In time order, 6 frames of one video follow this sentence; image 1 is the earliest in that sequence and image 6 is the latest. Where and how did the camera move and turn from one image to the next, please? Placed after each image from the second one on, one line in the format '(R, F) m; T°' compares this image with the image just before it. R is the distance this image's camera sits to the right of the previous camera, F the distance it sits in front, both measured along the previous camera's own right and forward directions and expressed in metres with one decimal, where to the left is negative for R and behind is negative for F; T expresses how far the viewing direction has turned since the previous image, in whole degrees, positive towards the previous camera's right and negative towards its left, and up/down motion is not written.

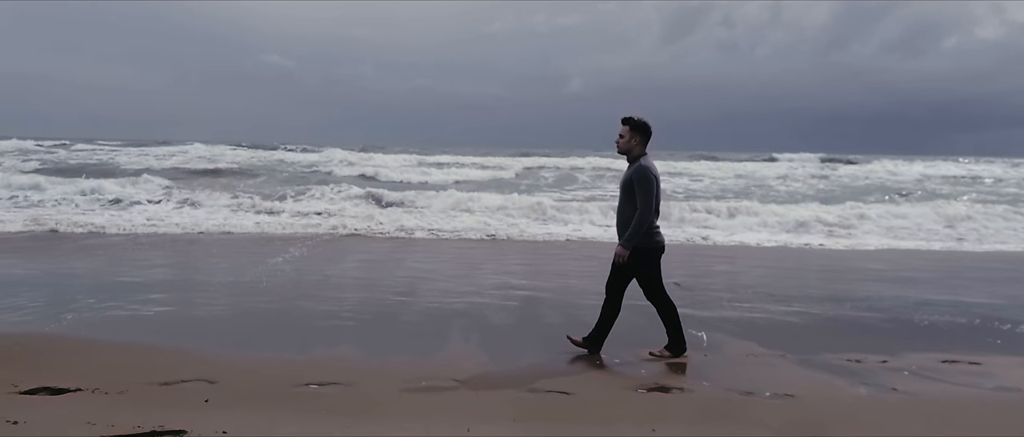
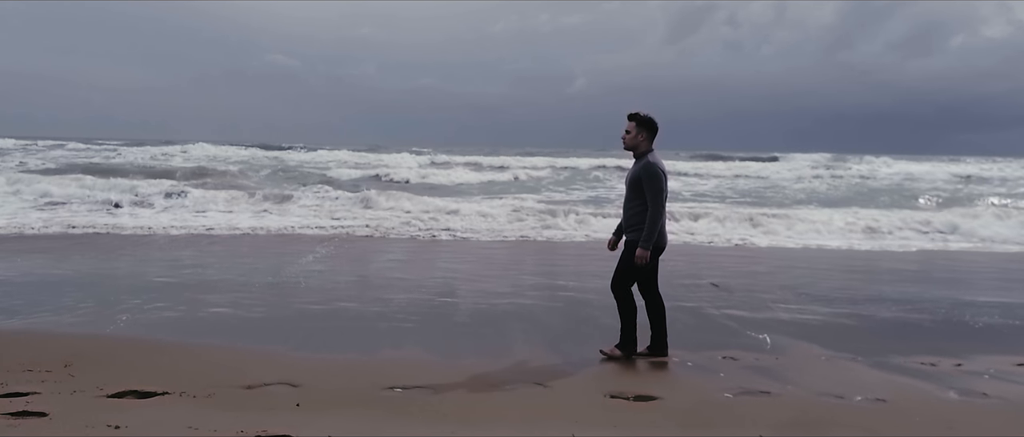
(-0.3, 0.0) m; 0°
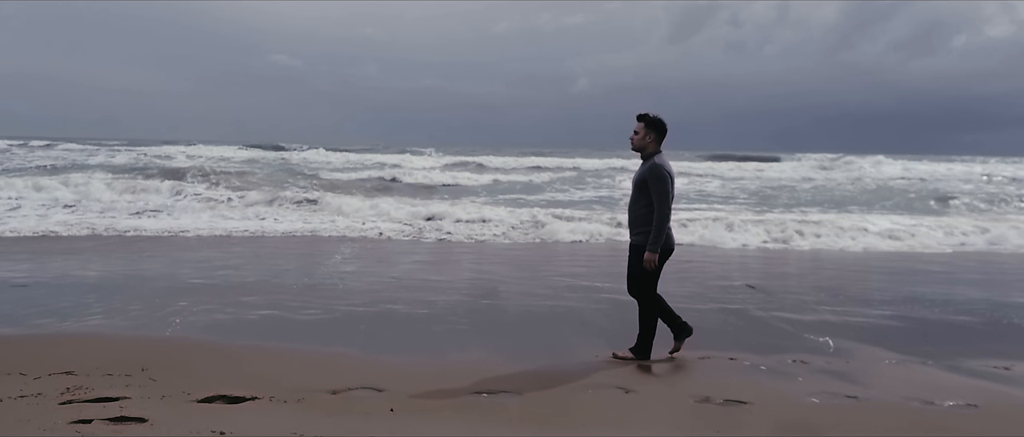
(-0.4, 0.0) m; 0°
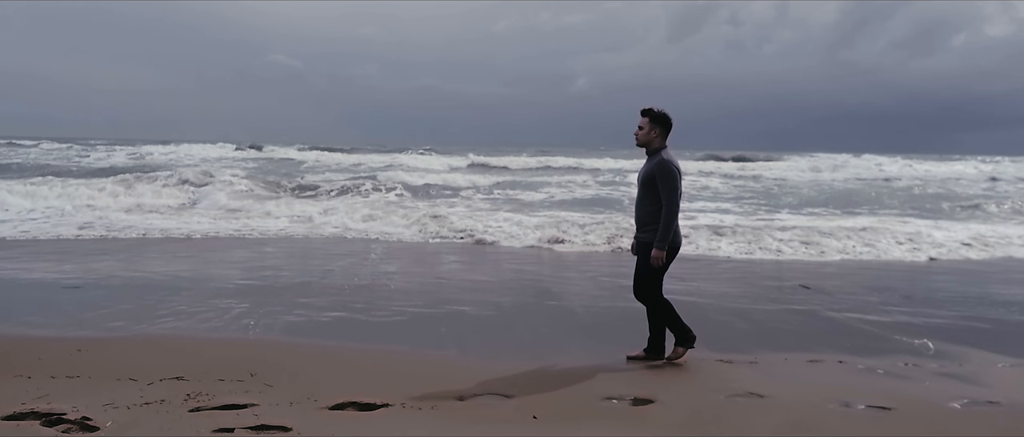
(-0.5, +0.1) m; 0°
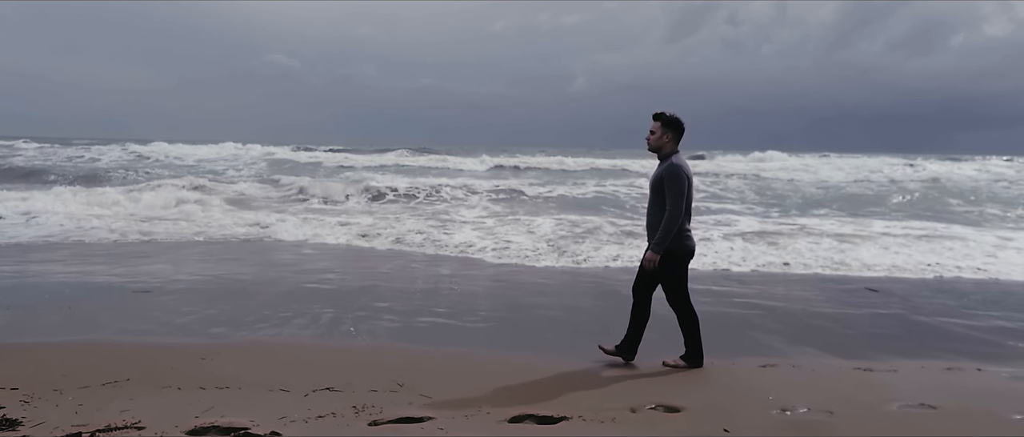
(-0.7, +0.1) m; 0°
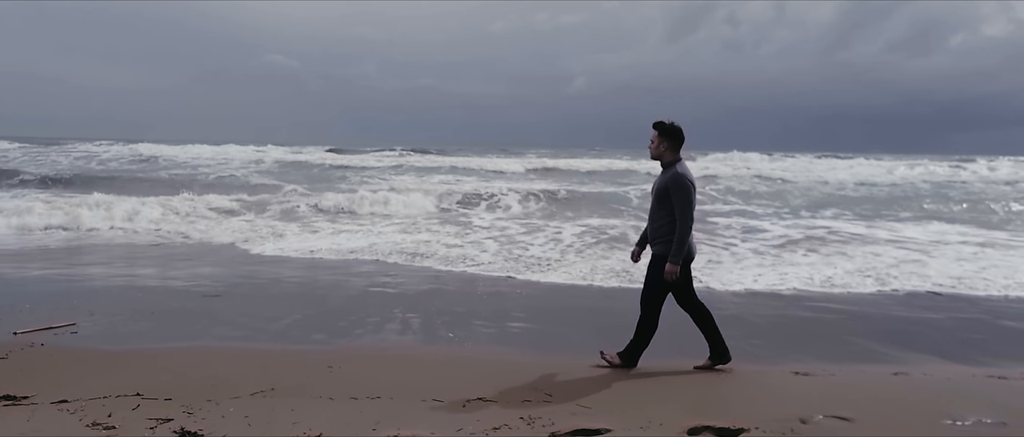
(-0.6, 0.0) m; 0°
